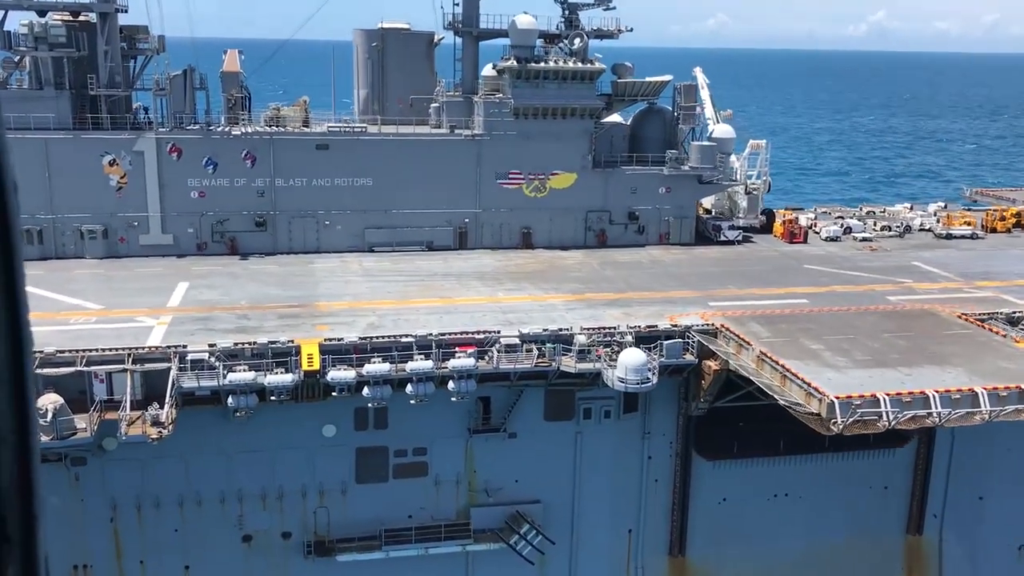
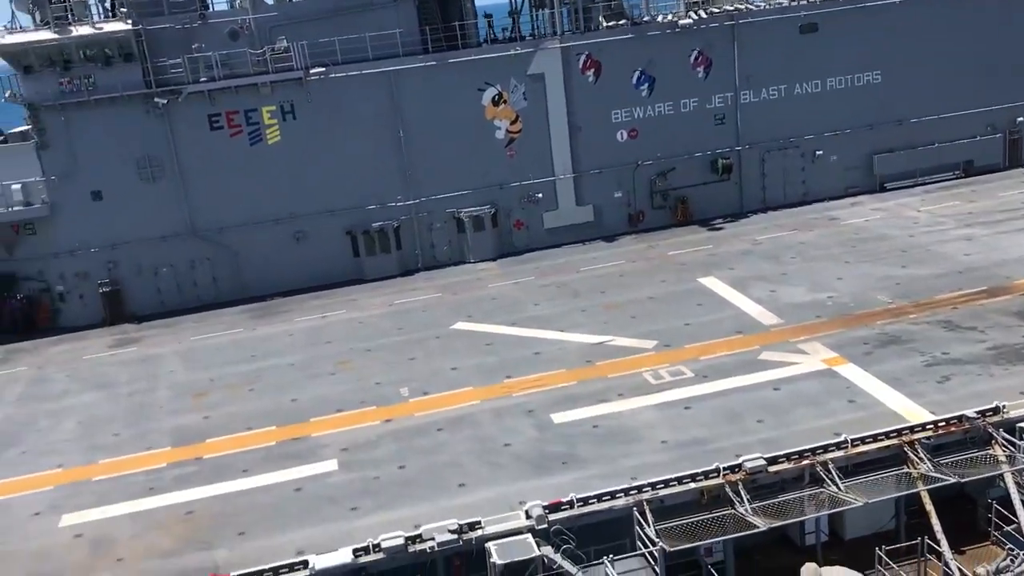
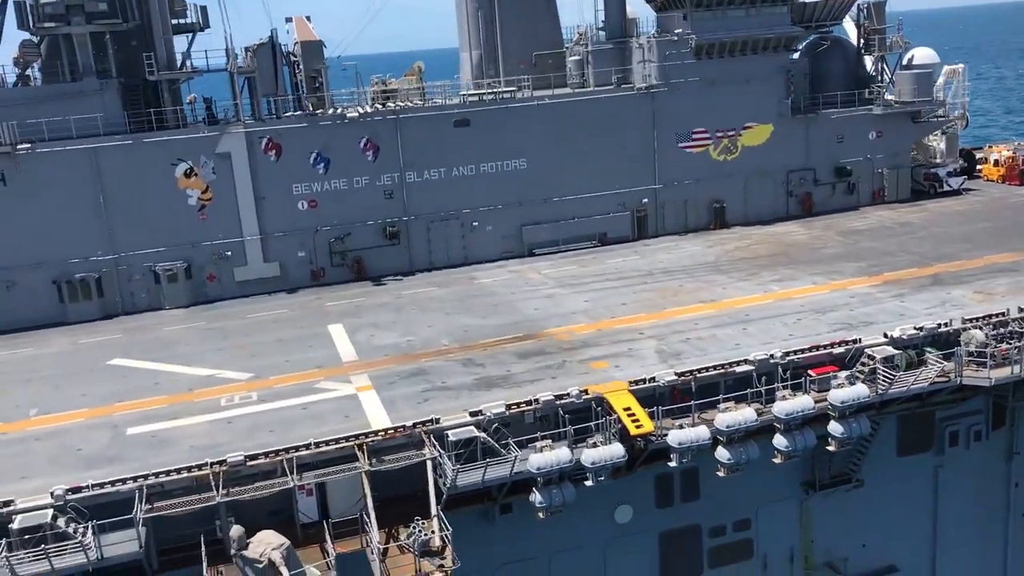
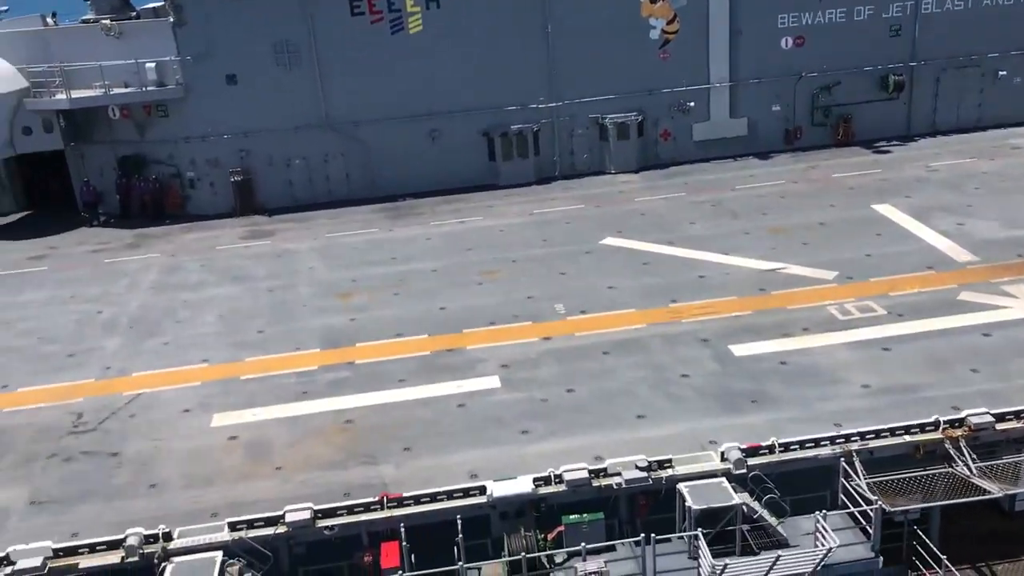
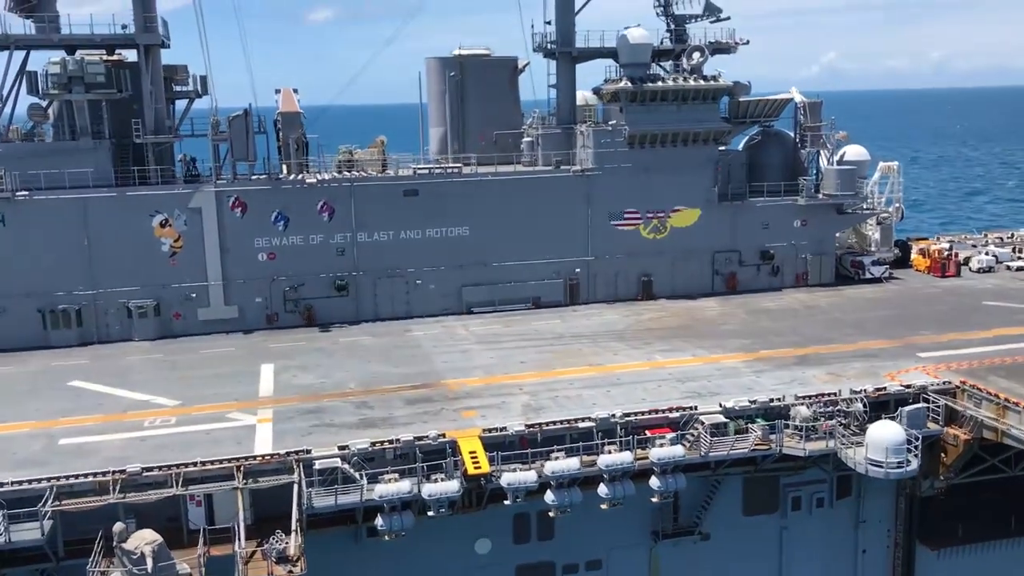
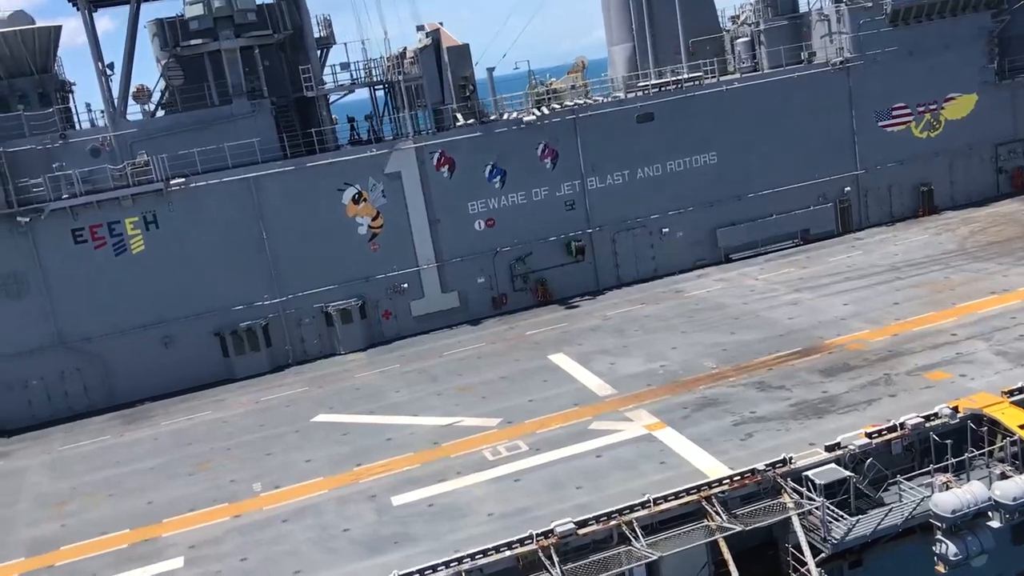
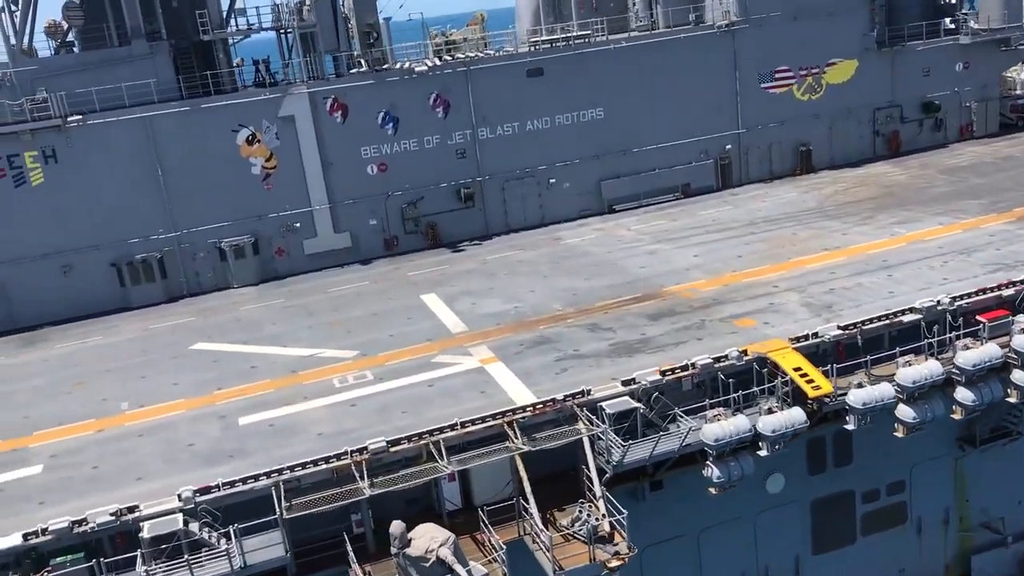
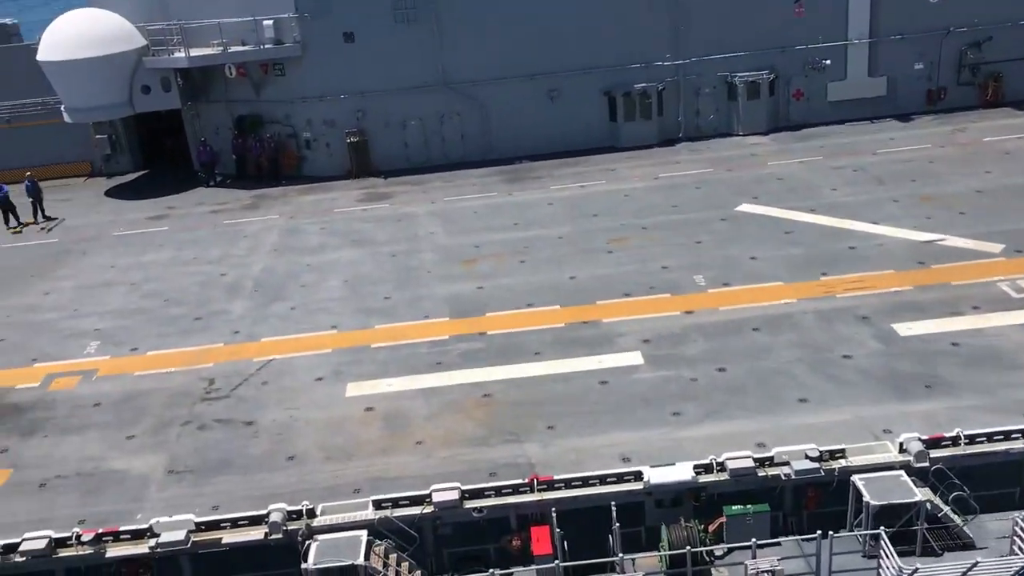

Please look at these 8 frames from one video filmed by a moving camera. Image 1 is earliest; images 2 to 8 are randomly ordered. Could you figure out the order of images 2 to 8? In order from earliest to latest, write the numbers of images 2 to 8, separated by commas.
5, 3, 7, 6, 2, 4, 8
